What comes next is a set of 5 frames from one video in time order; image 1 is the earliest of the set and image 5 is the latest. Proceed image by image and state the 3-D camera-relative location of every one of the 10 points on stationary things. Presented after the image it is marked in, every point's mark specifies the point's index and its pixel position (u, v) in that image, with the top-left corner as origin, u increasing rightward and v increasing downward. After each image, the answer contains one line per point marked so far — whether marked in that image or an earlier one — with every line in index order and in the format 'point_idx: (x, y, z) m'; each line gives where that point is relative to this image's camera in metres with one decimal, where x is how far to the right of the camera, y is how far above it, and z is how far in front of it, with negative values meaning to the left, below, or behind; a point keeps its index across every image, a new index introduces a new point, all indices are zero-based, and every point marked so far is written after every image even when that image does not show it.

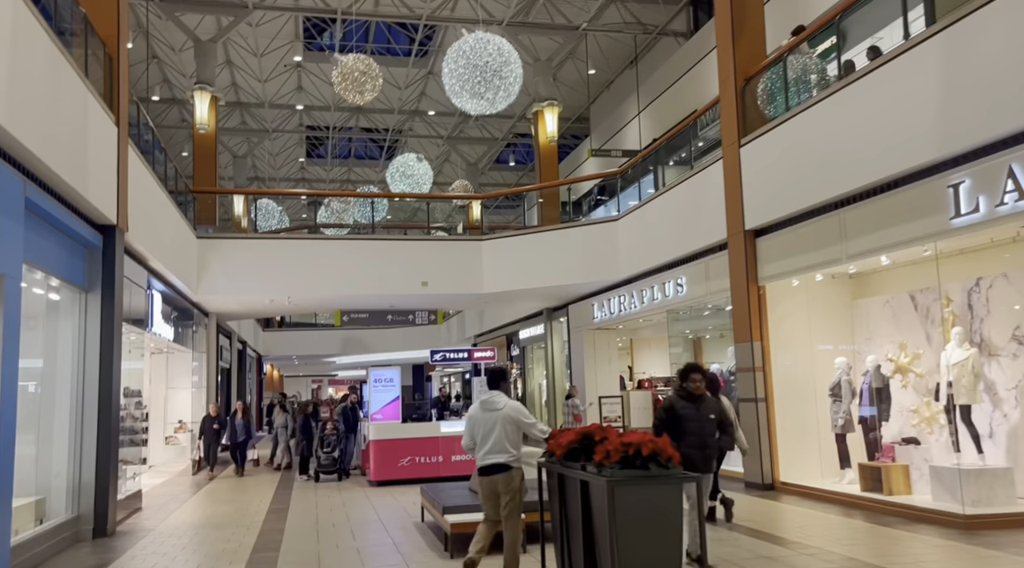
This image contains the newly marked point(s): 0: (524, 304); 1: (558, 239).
0: (+0.2, -0.4, +15.3) m
1: (+0.8, +0.8, +12.7) m
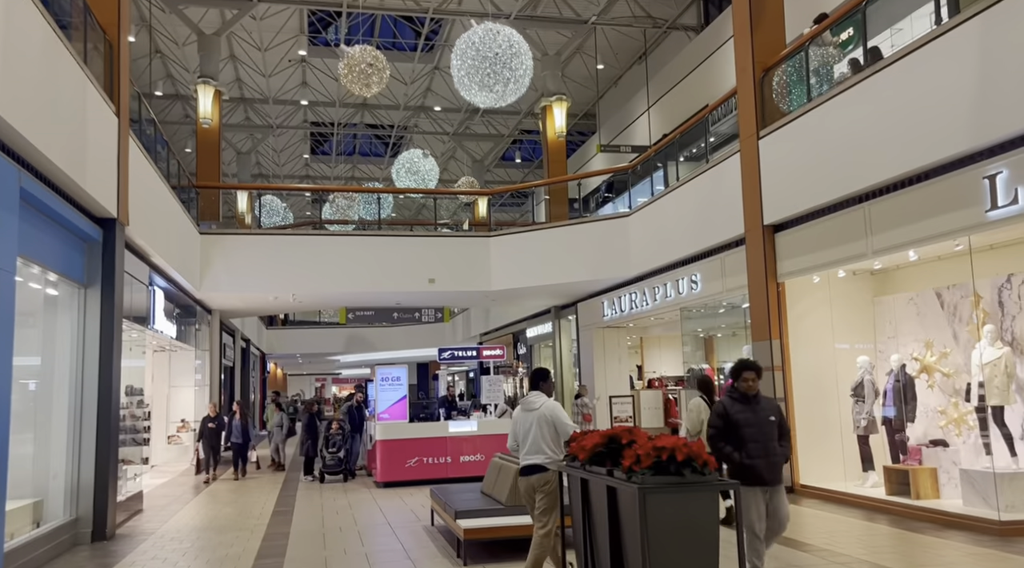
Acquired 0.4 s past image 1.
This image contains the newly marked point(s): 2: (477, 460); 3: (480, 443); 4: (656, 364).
0: (+0.4, -0.4, +15.1) m
1: (+0.9, +0.8, +12.5) m
2: (-0.5, -2.3, +10.0) m
3: (-0.4, -2.1, +10.0) m
4: (+2.8, -1.6, +14.5) m
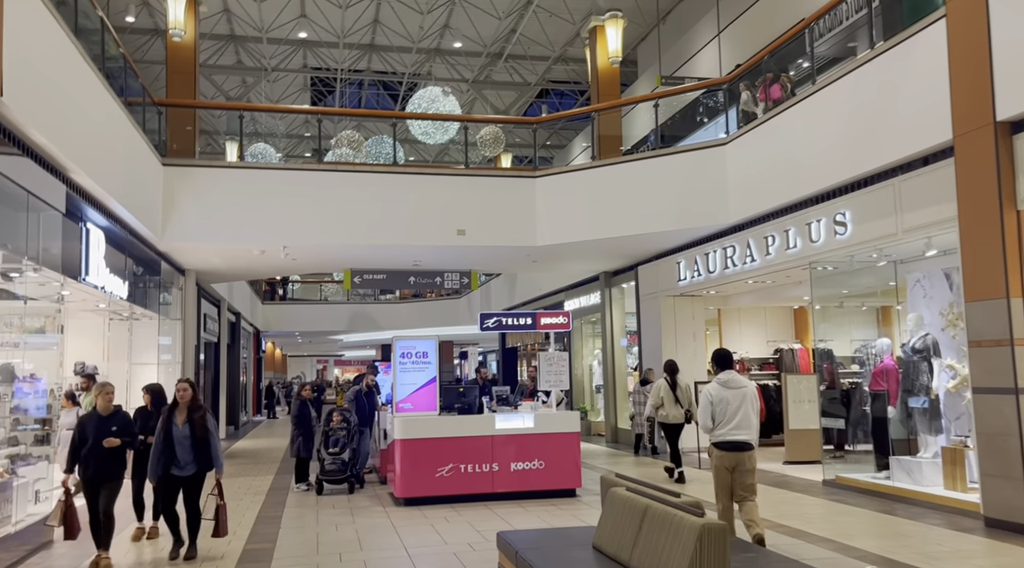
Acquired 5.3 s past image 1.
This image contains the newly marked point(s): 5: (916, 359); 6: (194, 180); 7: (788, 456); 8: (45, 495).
0: (+1.1, +0.3, +12.3) m
1: (+1.6, +1.4, +9.7) m
2: (+0.2, -1.8, +7.2) m
3: (+0.2, -1.6, +7.3) m
4: (+3.5, -0.9, +11.7) m
5: (+3.8, -0.7, +7.0) m
6: (-4.0, +1.3, +9.5) m
7: (+3.4, -2.1, +9.3) m
8: (-3.8, -1.7, +6.1) m
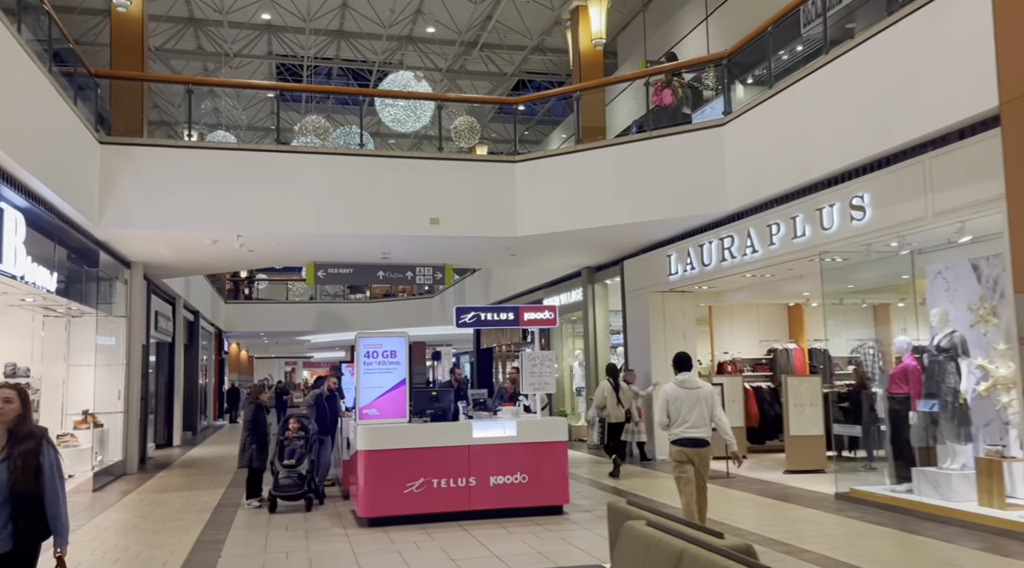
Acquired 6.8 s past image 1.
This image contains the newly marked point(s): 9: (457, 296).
0: (+0.7, +0.4, +11.5) m
1: (+1.4, +1.5, +8.9) m
2: (0.0, -1.7, +6.4) m
3: (+0.1, -1.5, +6.4) m
4: (+3.2, -0.9, +11.0) m
5: (+3.6, -0.6, +6.3) m
6: (-4.3, +1.4, +8.5) m
7: (+3.2, -2.1, +8.6) m
8: (-3.9, -1.6, +5.1) m
9: (-1.5, -0.3, +19.7) m
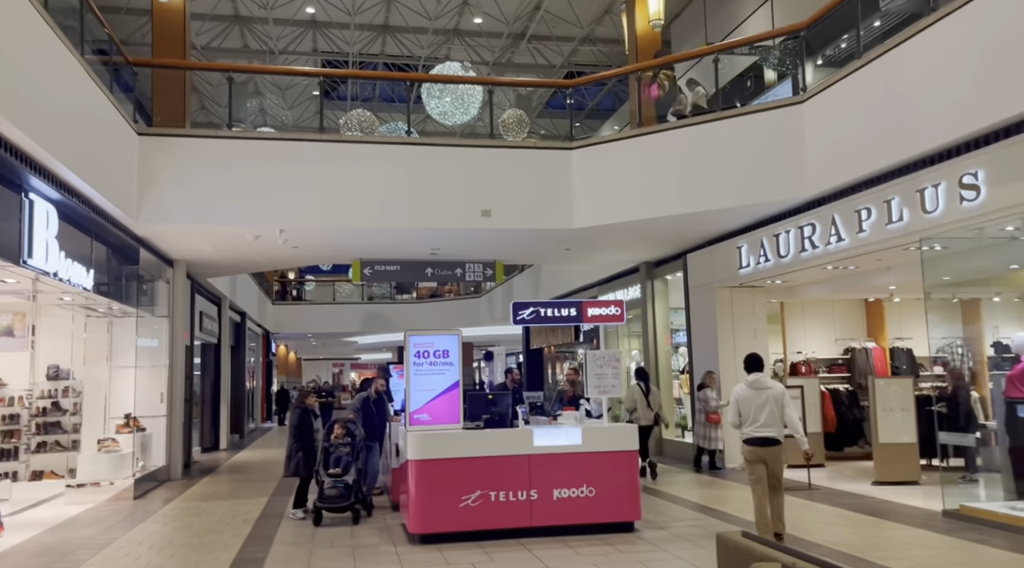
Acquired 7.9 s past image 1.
0: (+1.5, +0.4, +10.9) m
1: (+2.0, +1.6, +8.2) m
2: (+0.5, -1.6, +5.8) m
3: (+0.6, -1.4, +5.8) m
4: (+3.9, -0.8, +10.2) m
5: (+4.1, -0.5, +5.5) m
6: (-3.7, +1.4, +8.2) m
7: (+3.8, -2.0, +7.8) m
8: (-3.5, -1.6, +4.8) m
9: (-0.2, -0.3, +19.1) m
